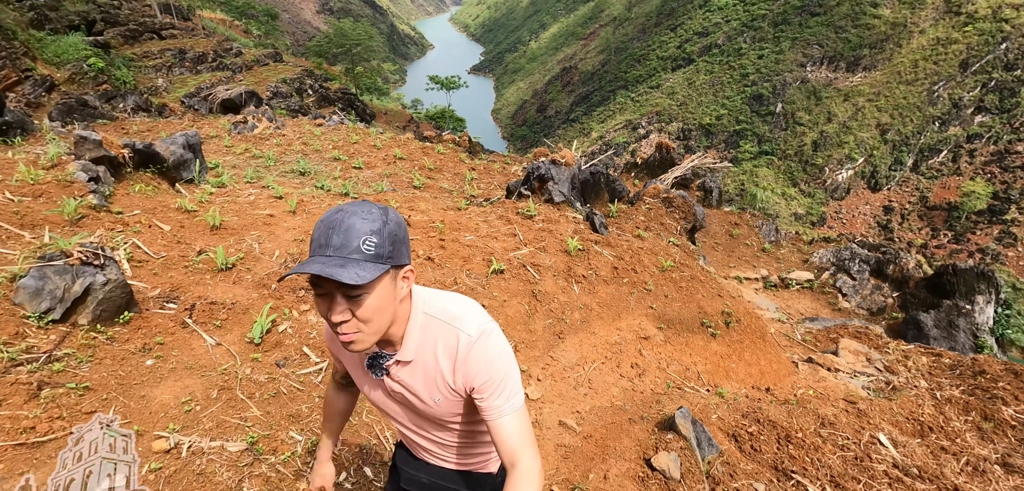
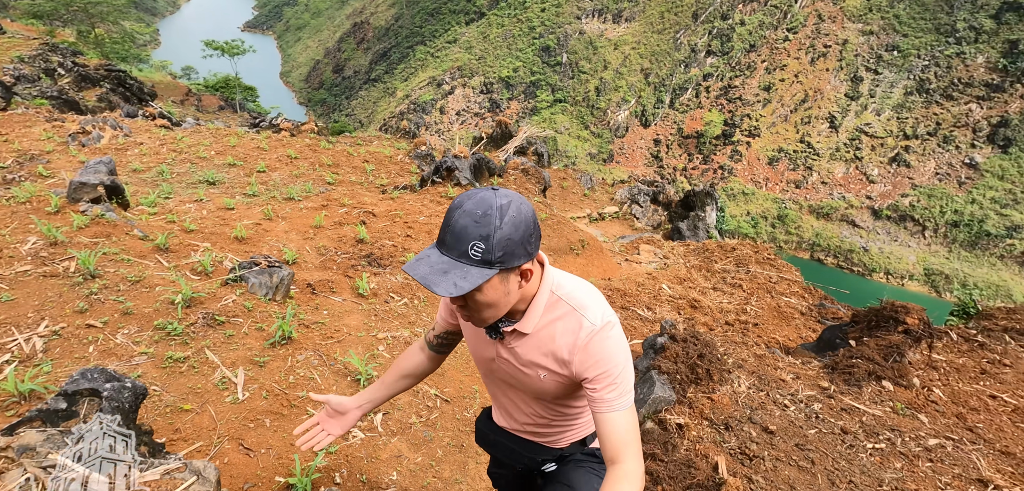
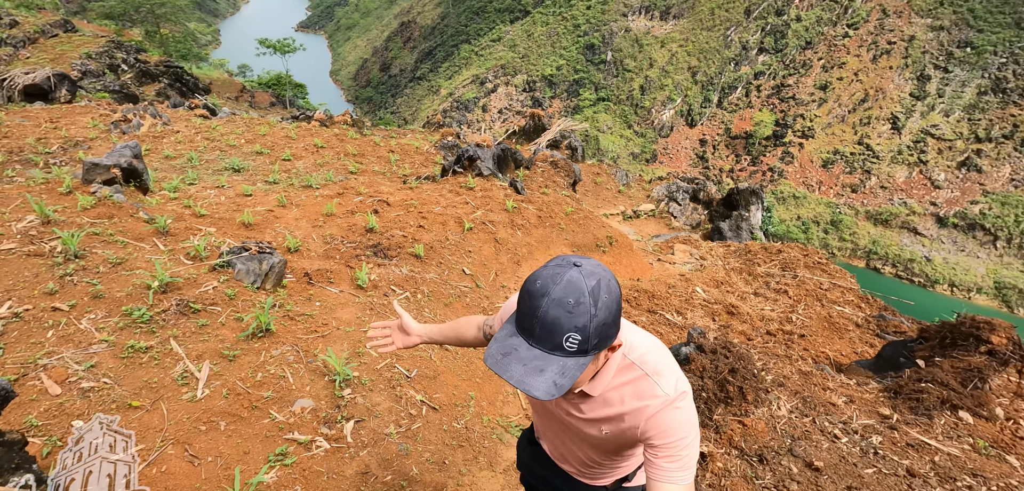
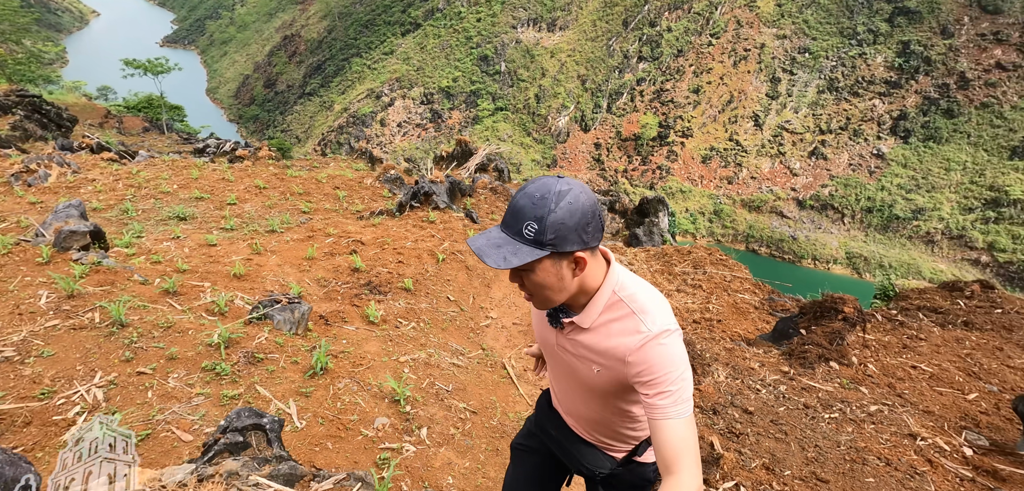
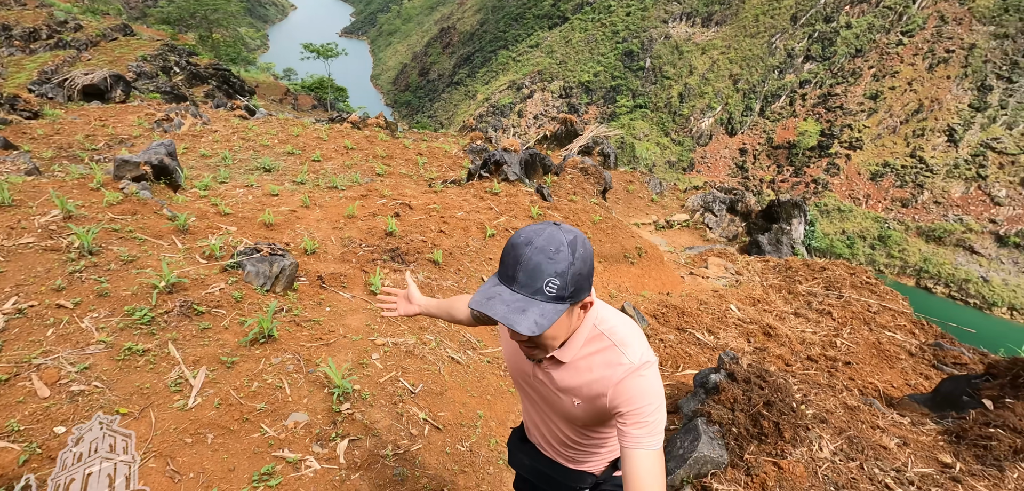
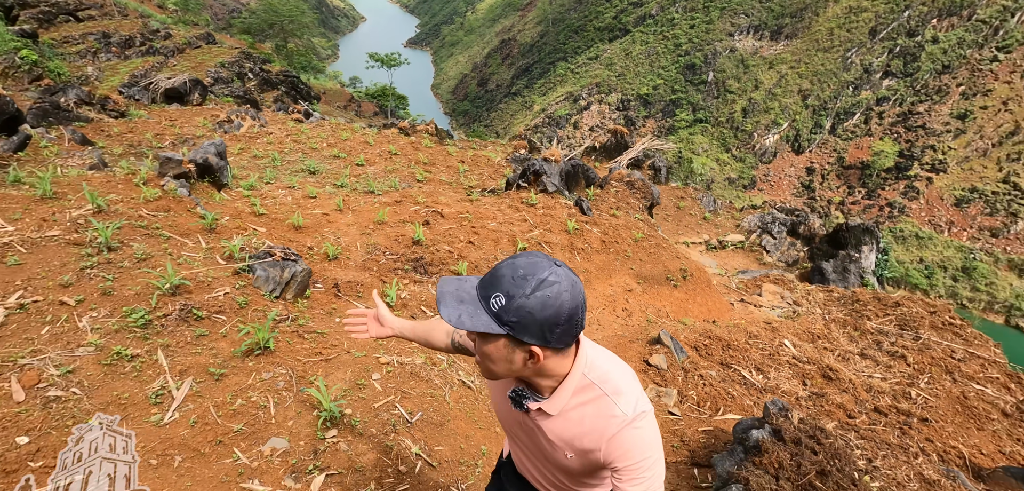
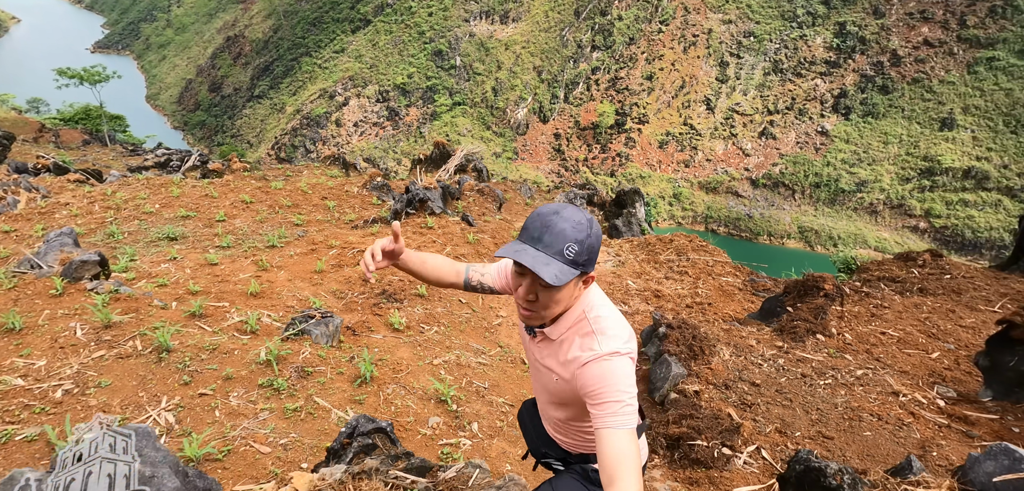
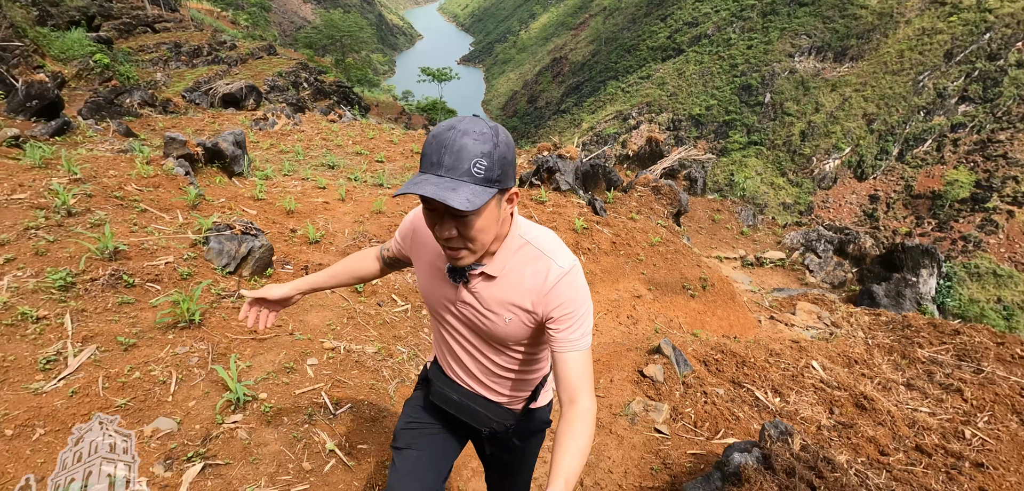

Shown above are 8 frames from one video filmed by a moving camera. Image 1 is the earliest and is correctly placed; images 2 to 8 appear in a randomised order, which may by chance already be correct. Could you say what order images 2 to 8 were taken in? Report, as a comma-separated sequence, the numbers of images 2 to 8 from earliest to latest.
8, 6, 5, 3, 2, 4, 7
